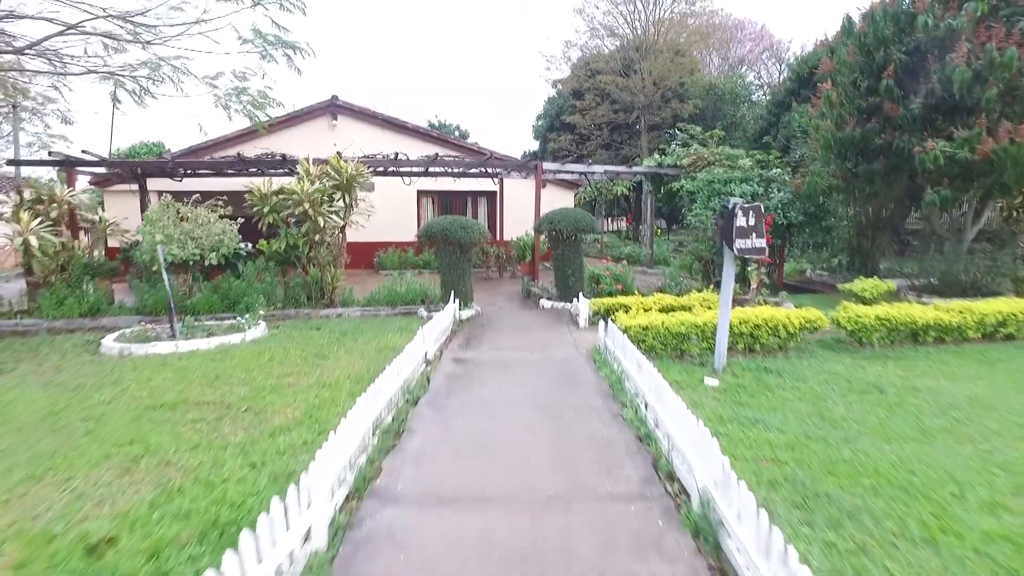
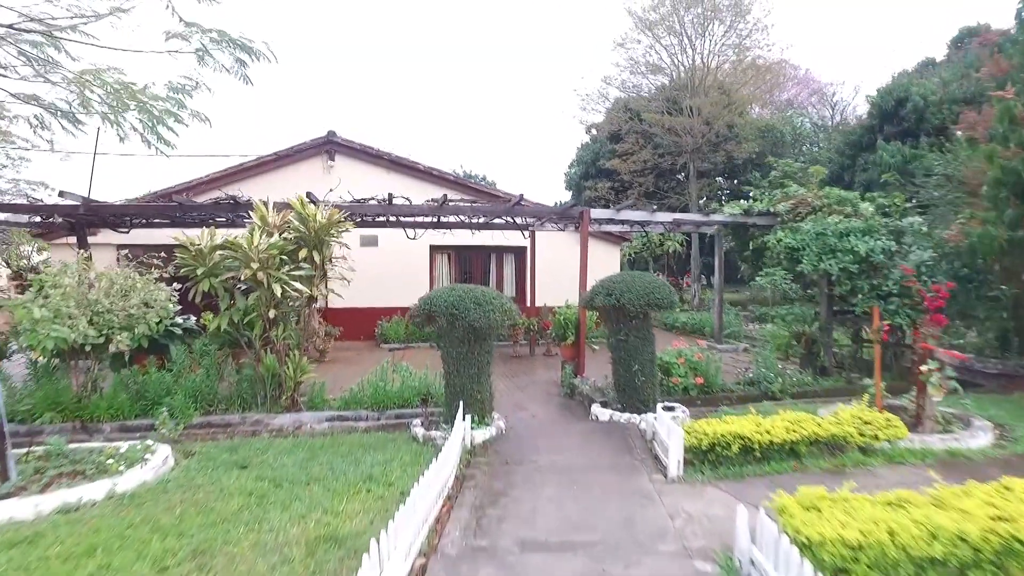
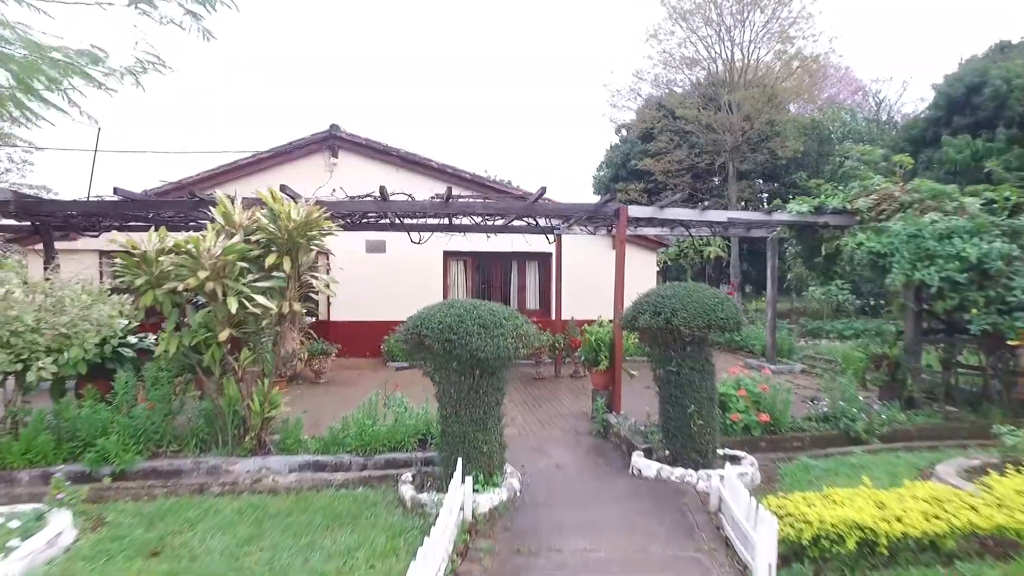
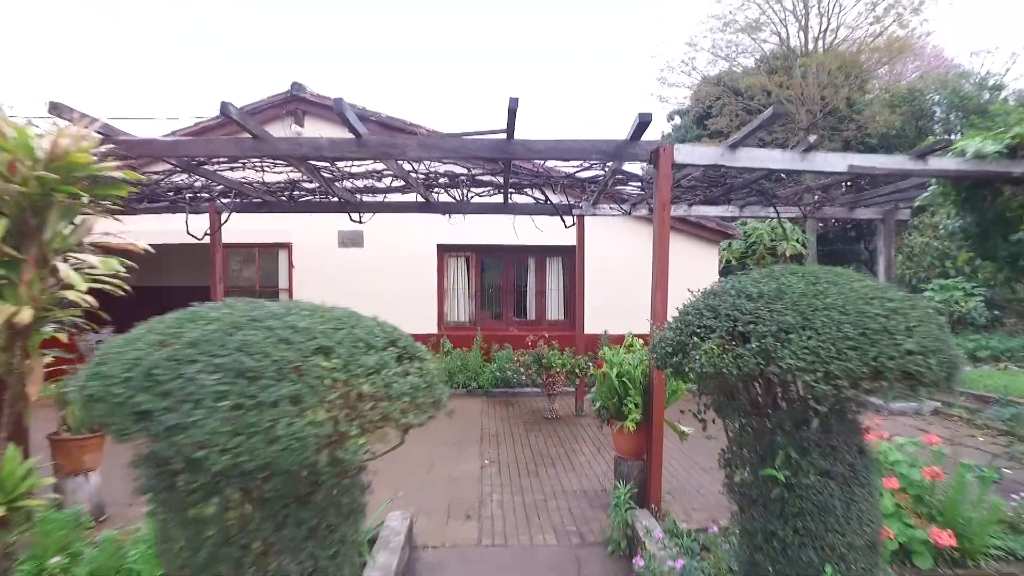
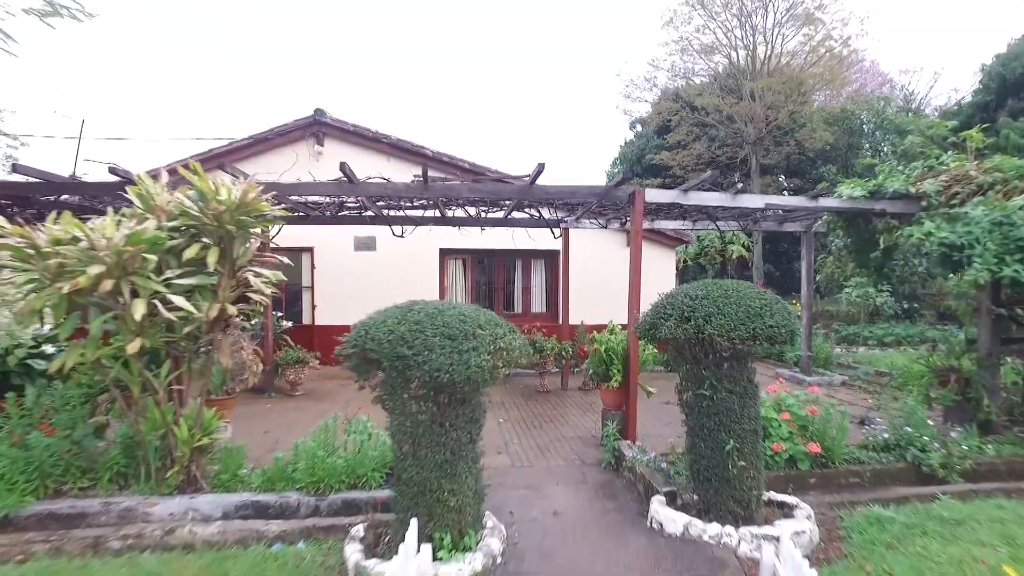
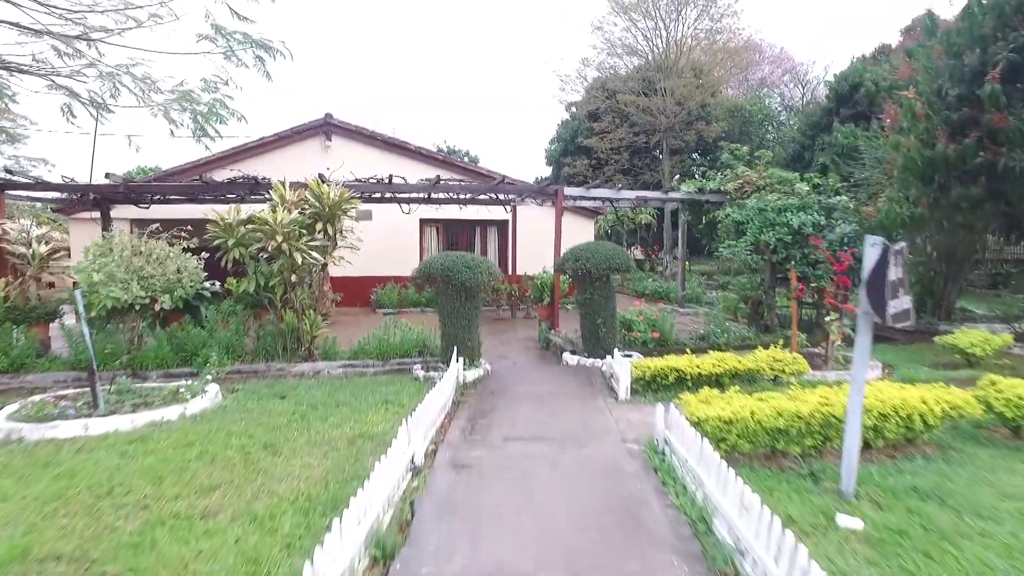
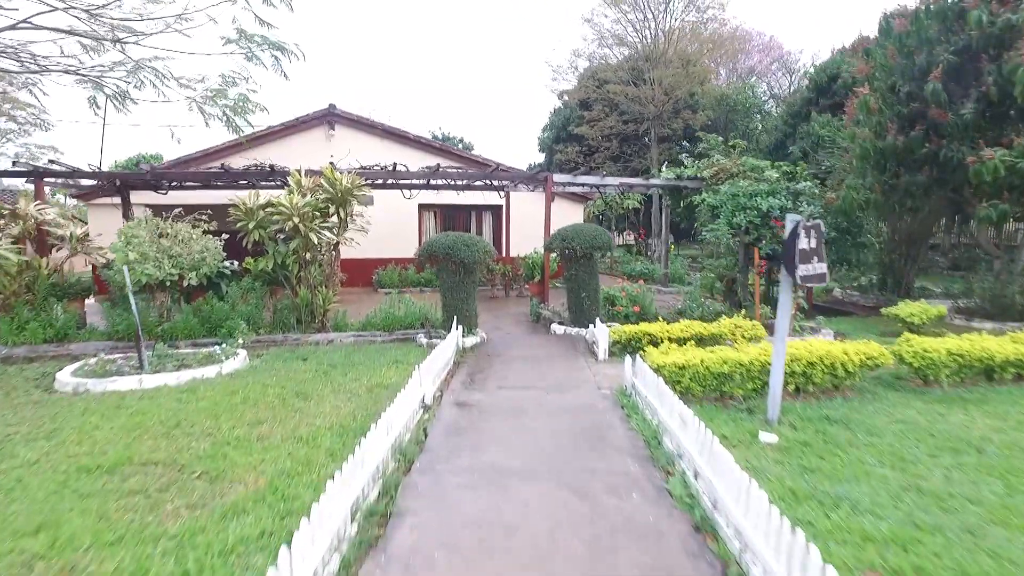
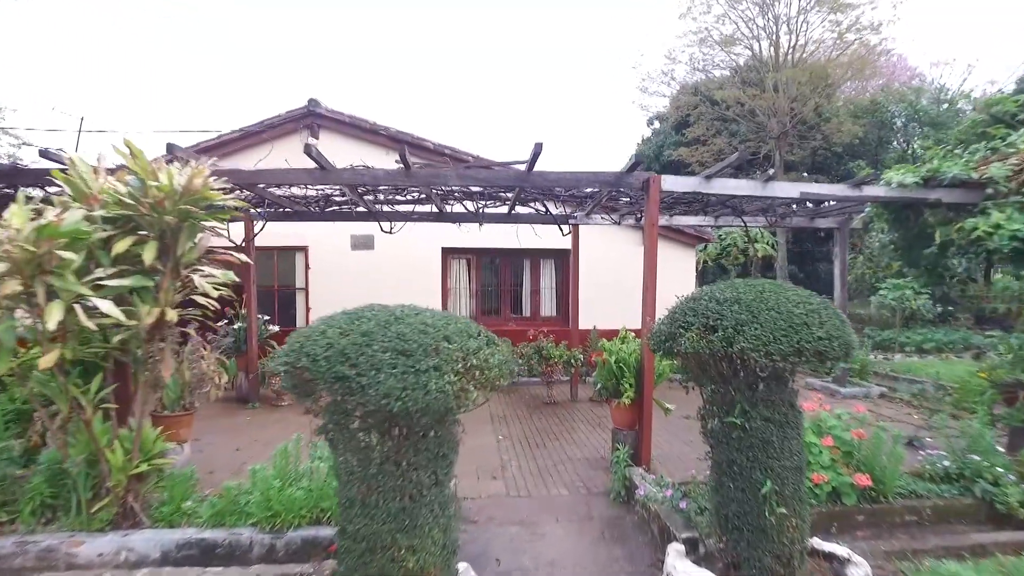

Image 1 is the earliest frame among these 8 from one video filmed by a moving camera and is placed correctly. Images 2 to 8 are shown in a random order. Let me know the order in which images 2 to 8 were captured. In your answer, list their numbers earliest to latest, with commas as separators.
7, 6, 2, 3, 5, 8, 4
